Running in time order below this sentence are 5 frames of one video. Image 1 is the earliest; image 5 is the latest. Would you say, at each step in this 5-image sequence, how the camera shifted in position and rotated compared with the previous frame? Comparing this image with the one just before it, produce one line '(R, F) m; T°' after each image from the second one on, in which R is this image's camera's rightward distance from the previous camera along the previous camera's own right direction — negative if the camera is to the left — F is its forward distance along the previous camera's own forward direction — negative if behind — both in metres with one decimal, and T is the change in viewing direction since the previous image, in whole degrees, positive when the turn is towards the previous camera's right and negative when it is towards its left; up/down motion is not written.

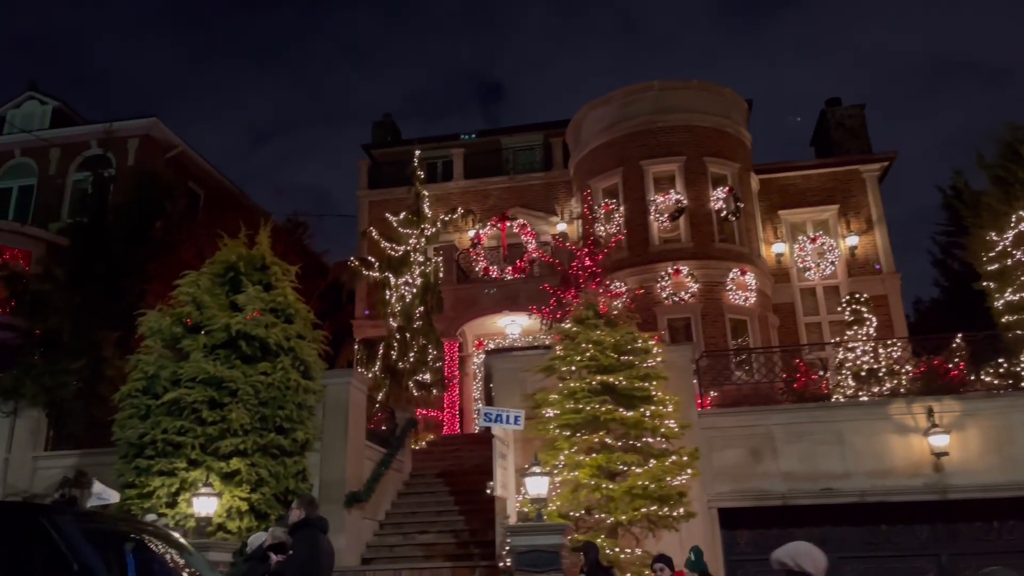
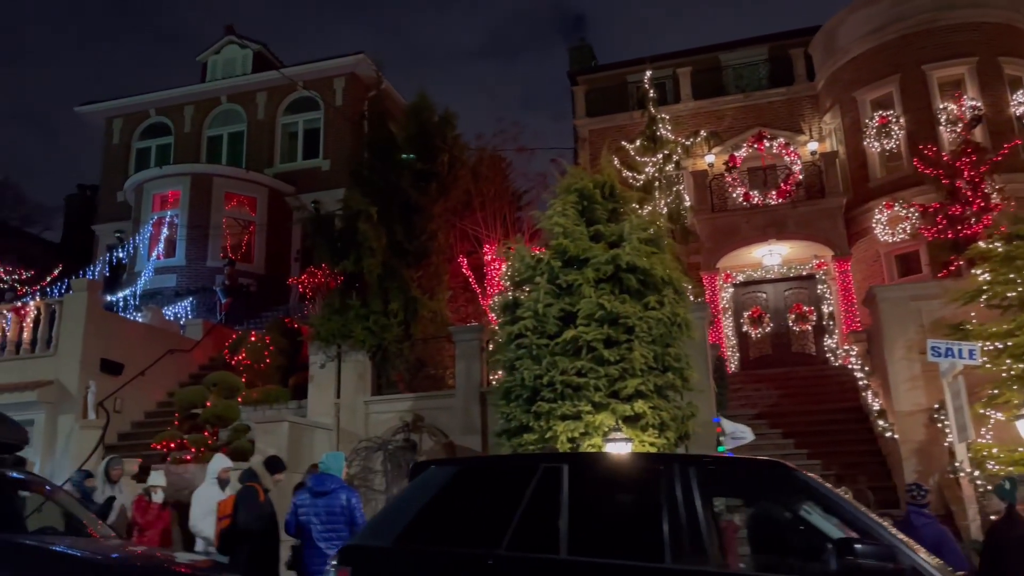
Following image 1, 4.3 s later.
(-3.9, +0.8) m; -6°
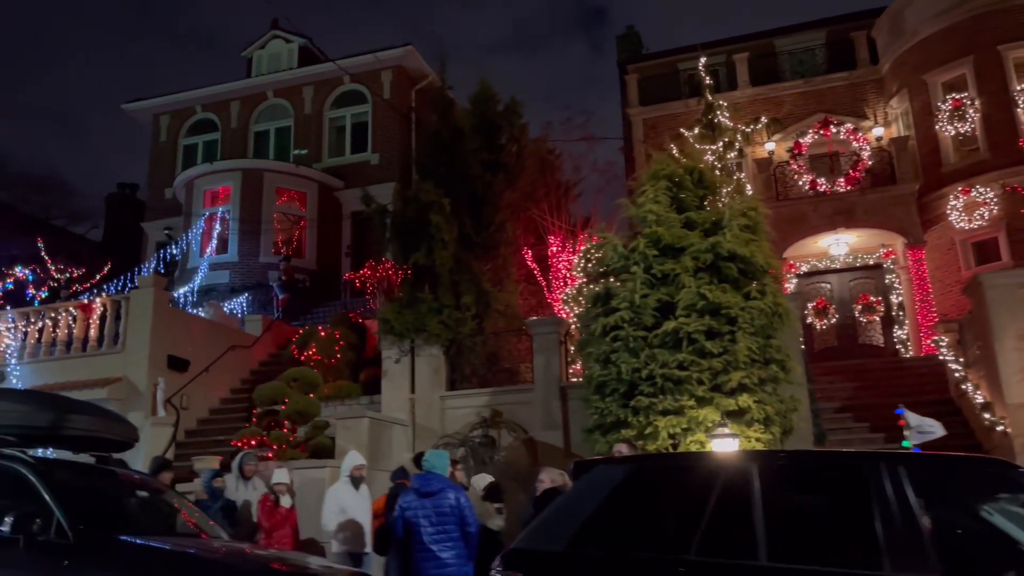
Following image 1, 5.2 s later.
(-0.8, +0.3) m; -2°
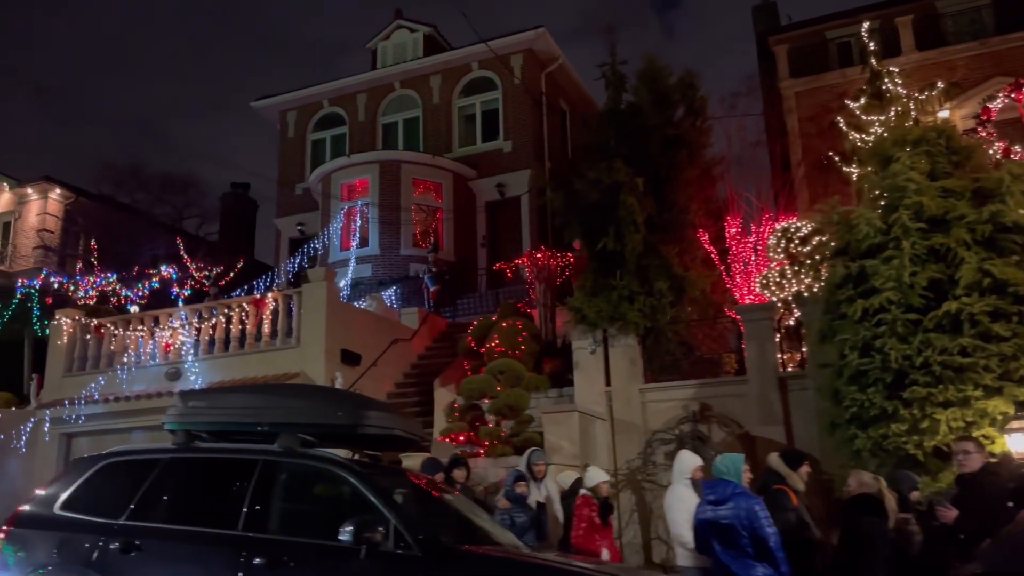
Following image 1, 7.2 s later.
(-1.8, +0.6) m; -5°
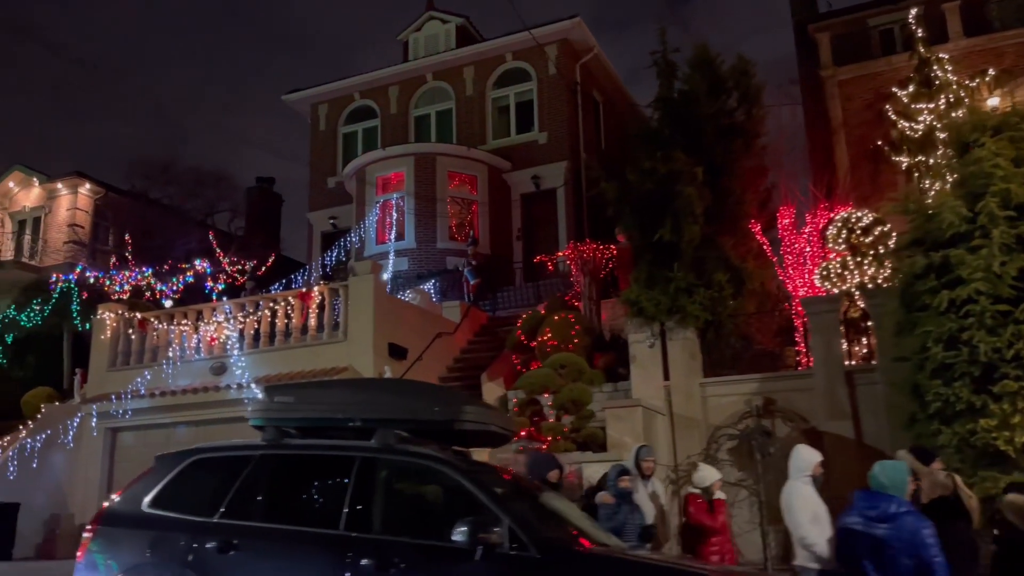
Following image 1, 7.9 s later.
(-0.6, +0.2) m; -1°
